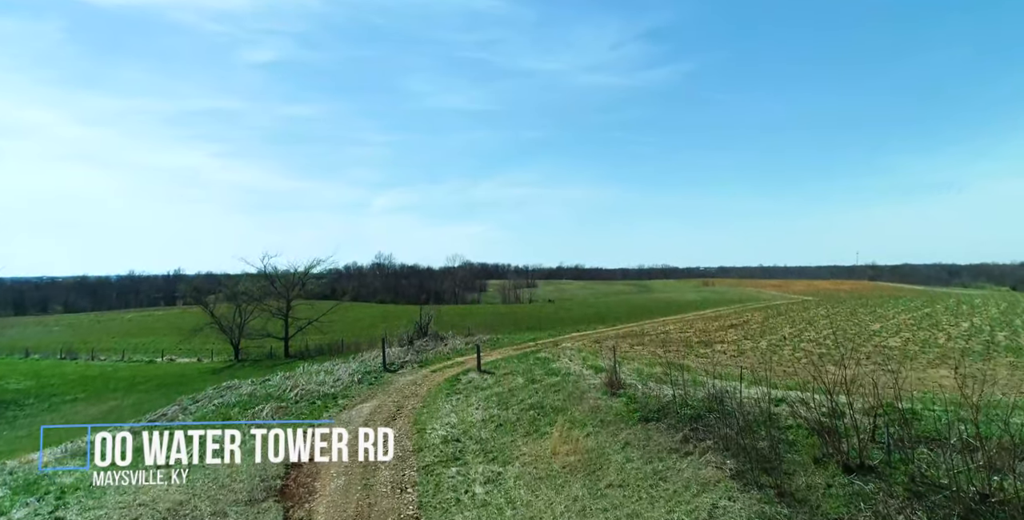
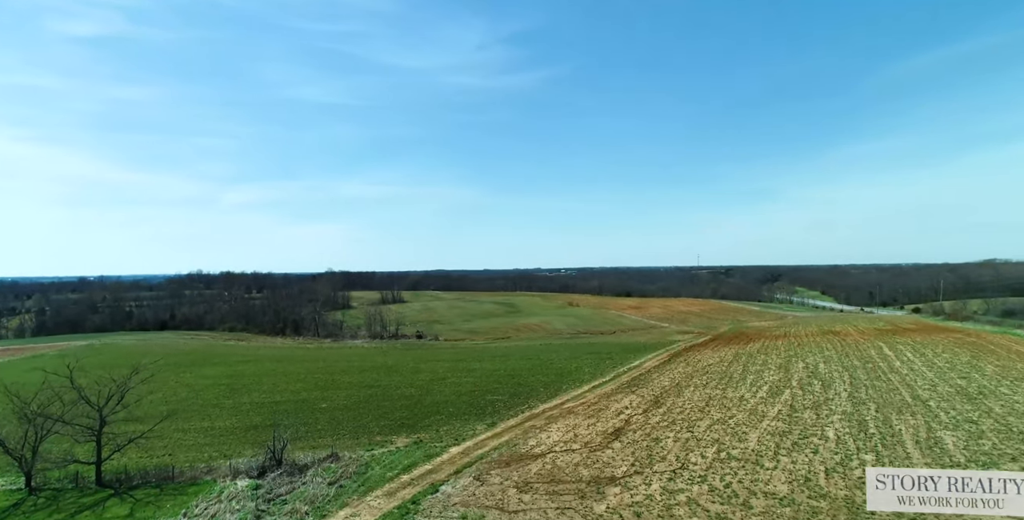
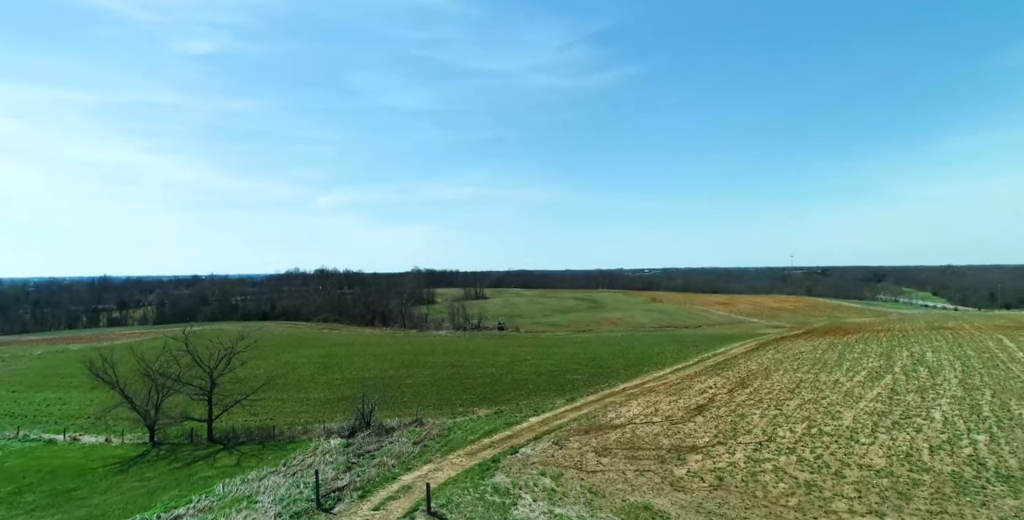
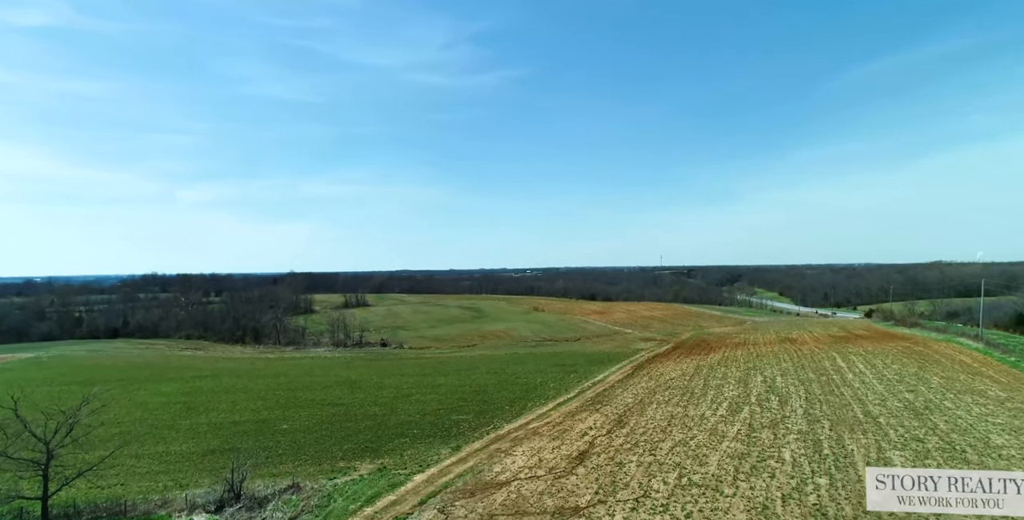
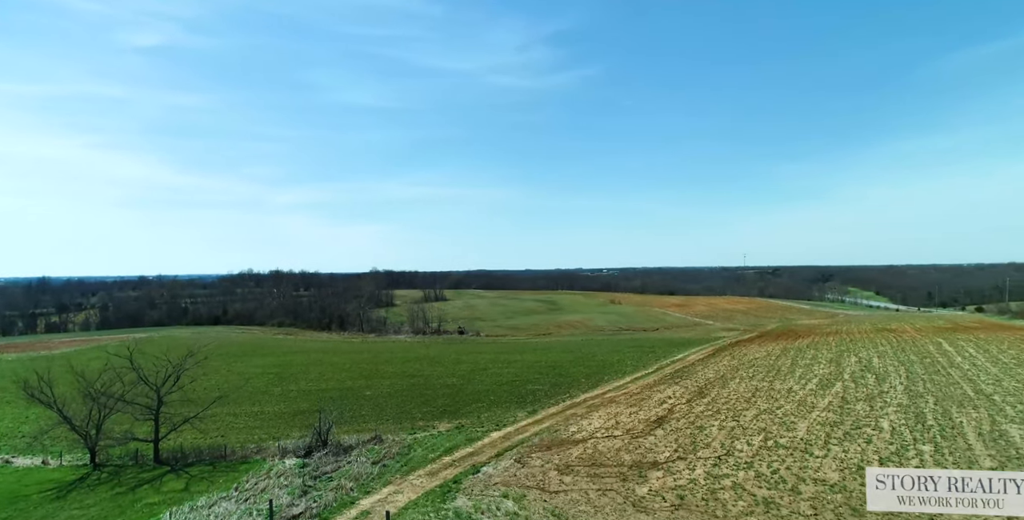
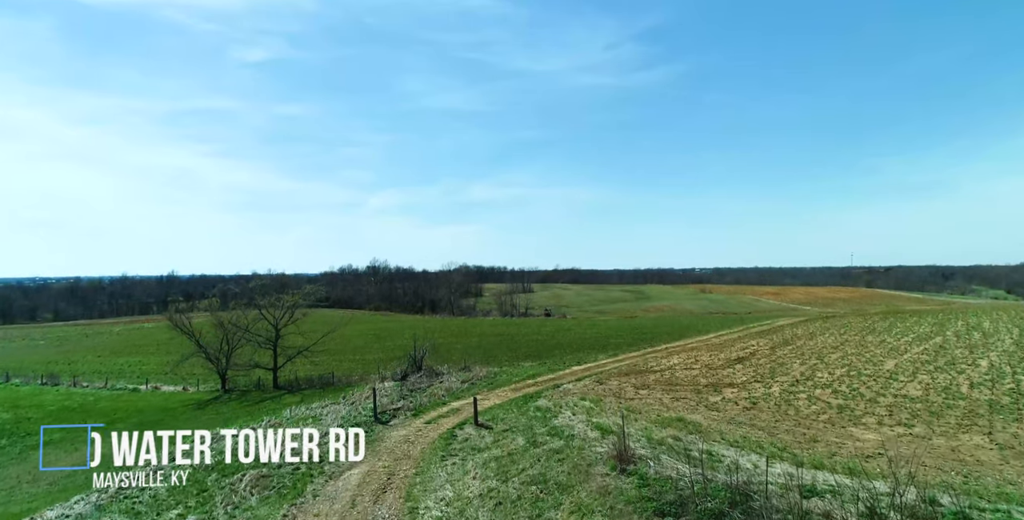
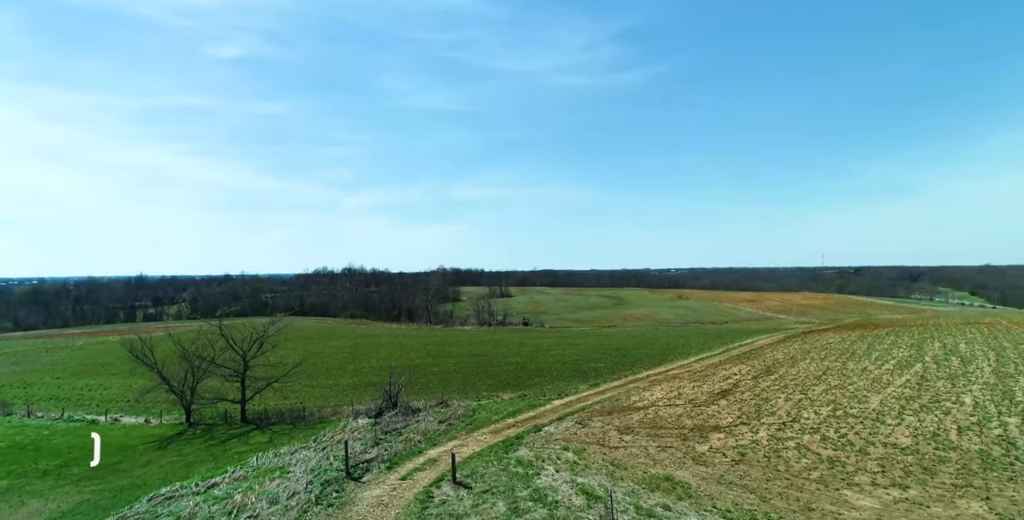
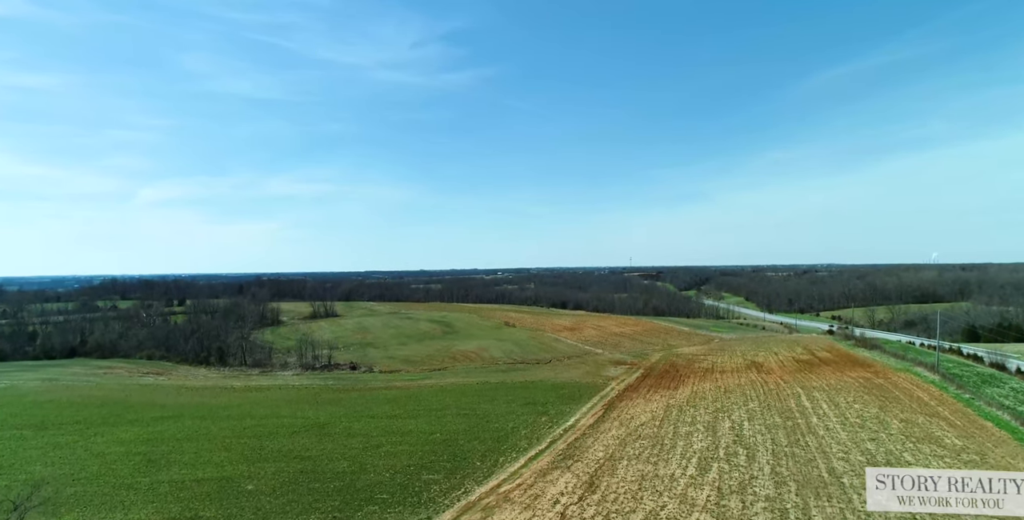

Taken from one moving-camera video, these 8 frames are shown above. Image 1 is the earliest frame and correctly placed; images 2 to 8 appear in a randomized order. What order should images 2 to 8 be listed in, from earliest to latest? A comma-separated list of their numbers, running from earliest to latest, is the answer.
6, 7, 3, 5, 2, 4, 8
